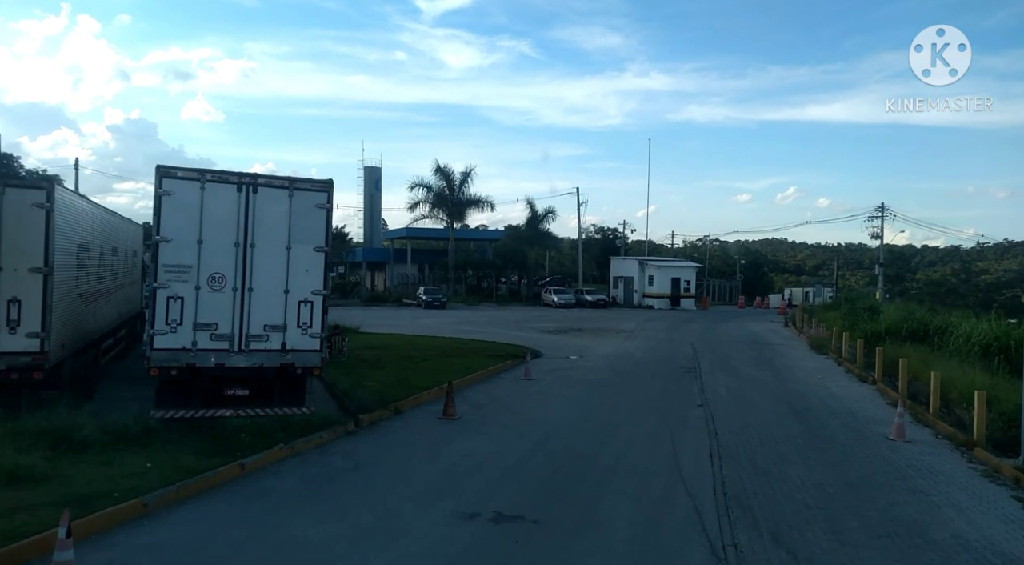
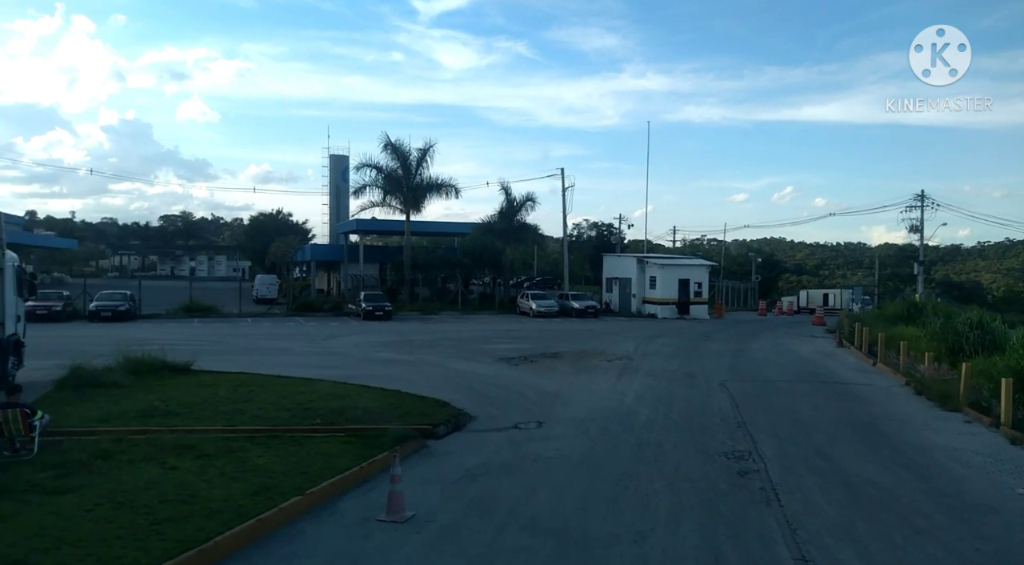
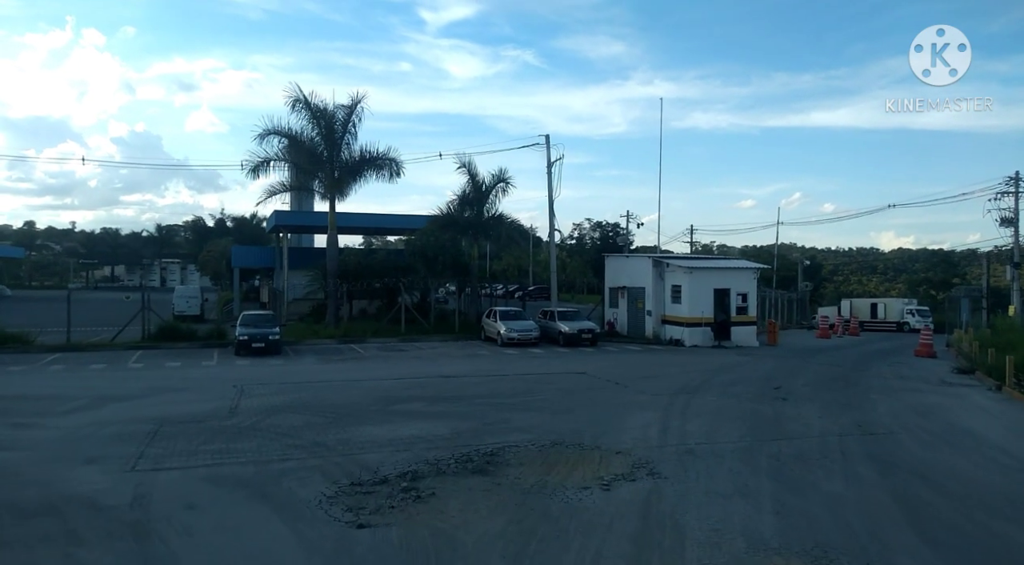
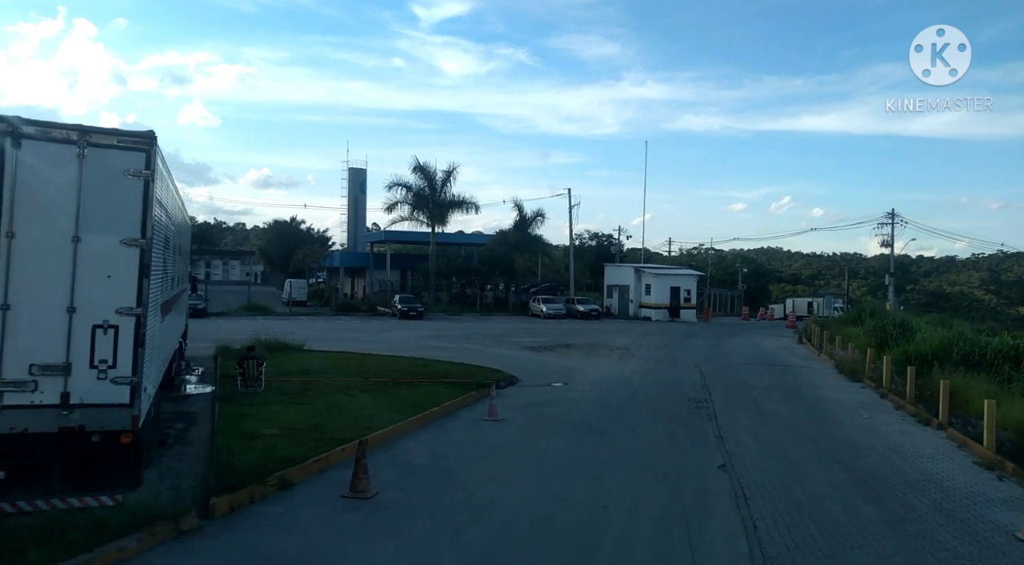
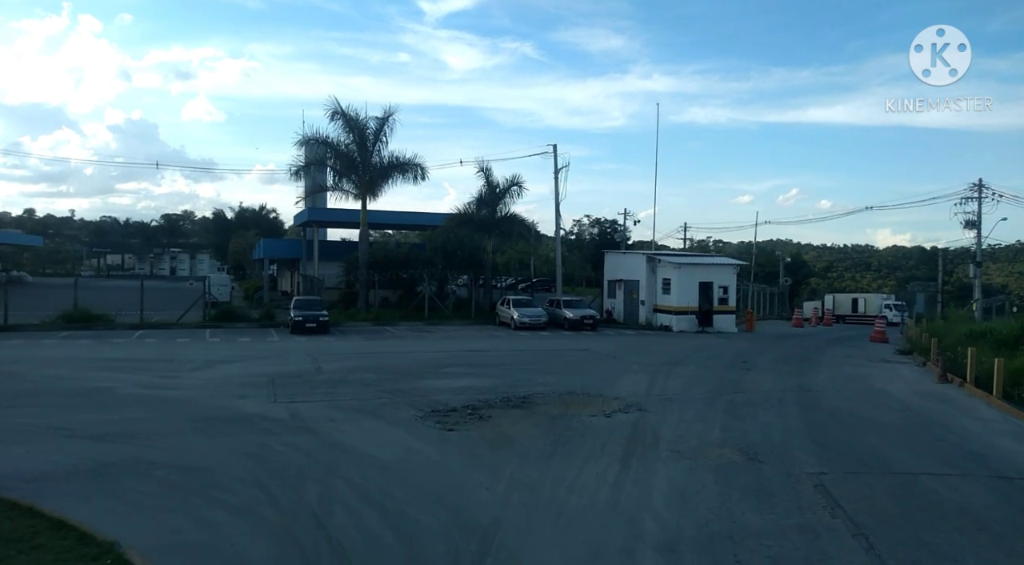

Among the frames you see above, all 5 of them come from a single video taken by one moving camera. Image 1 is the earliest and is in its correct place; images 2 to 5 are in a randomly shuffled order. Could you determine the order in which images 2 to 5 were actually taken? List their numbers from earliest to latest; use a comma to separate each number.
4, 2, 5, 3
